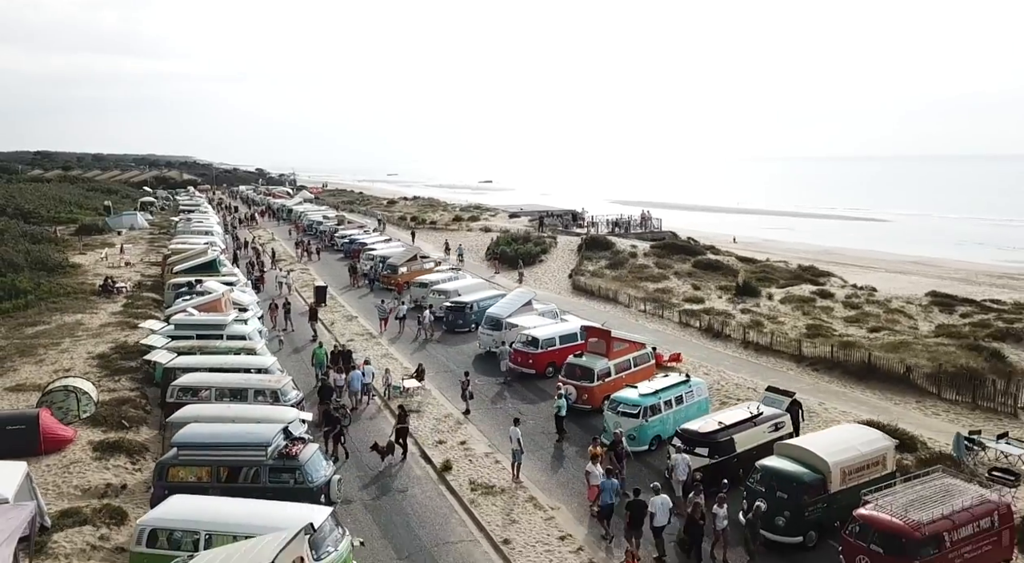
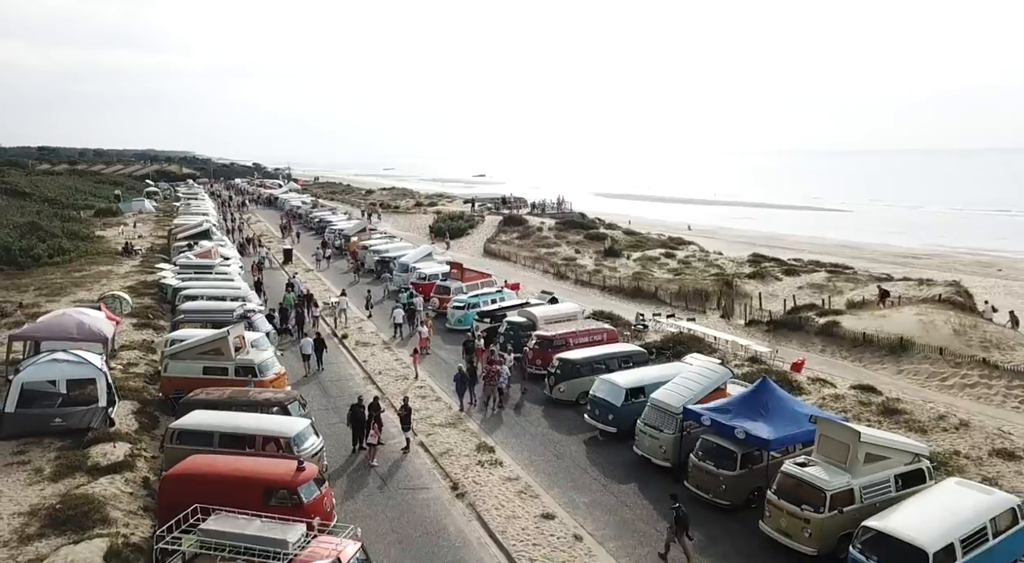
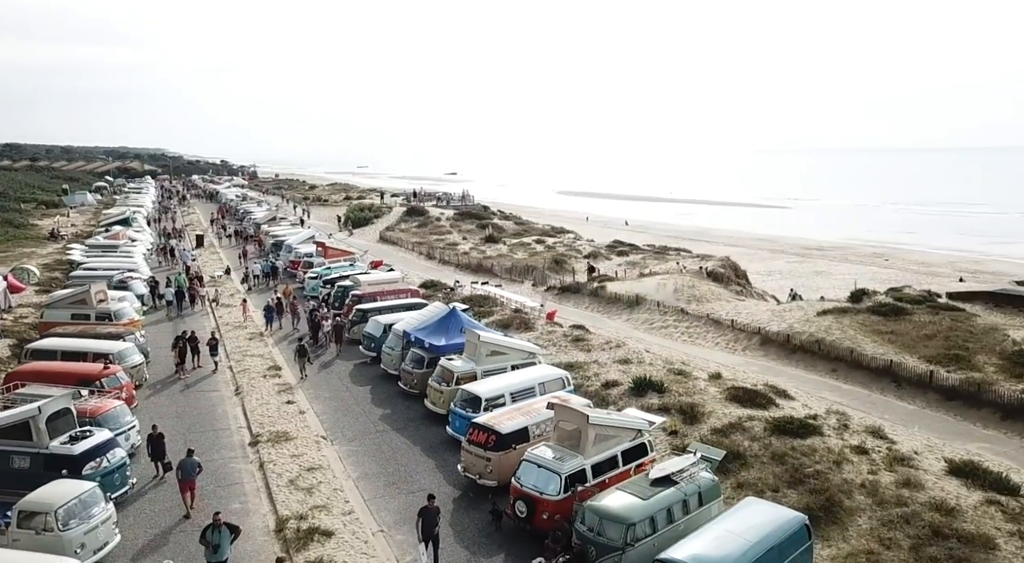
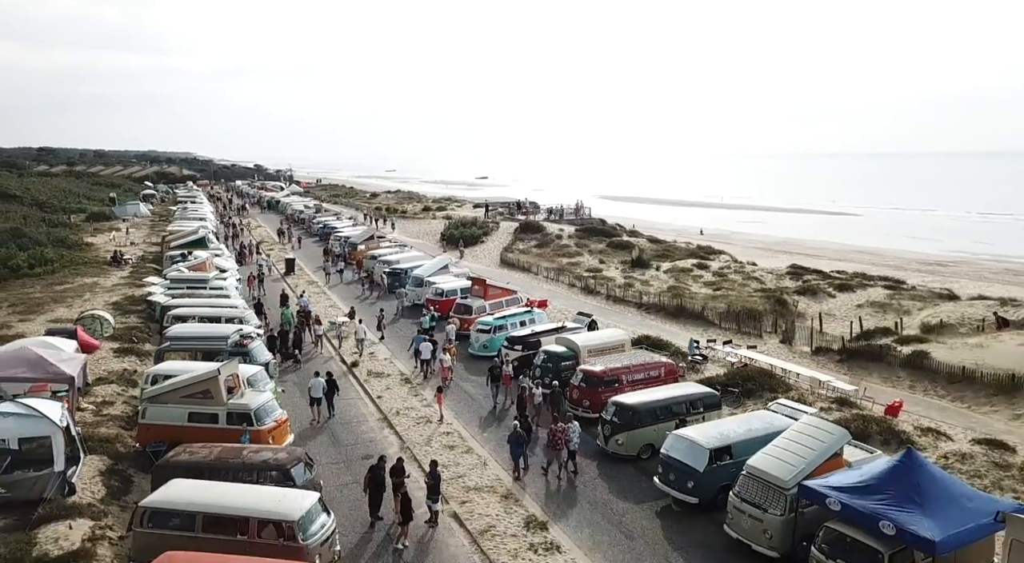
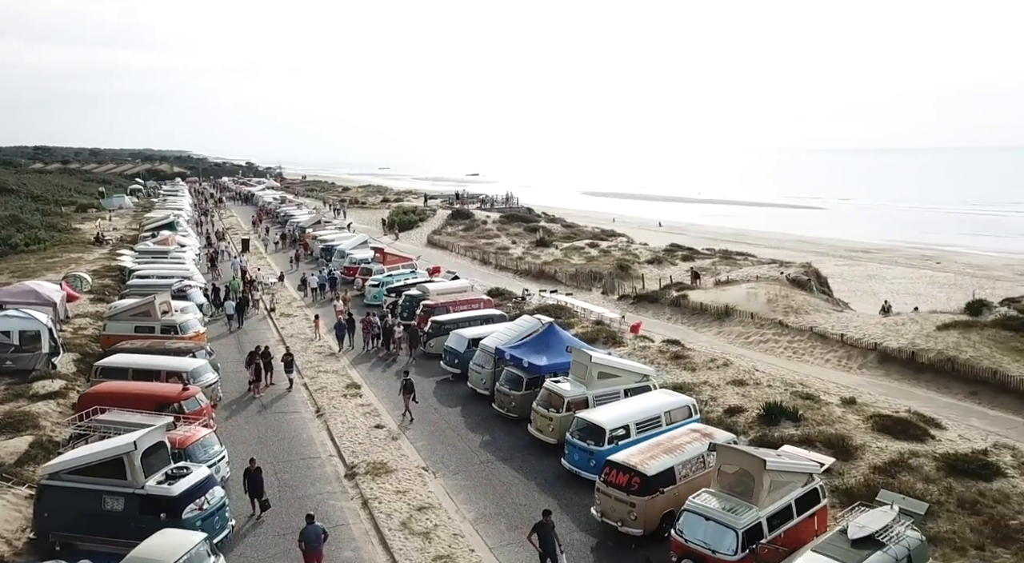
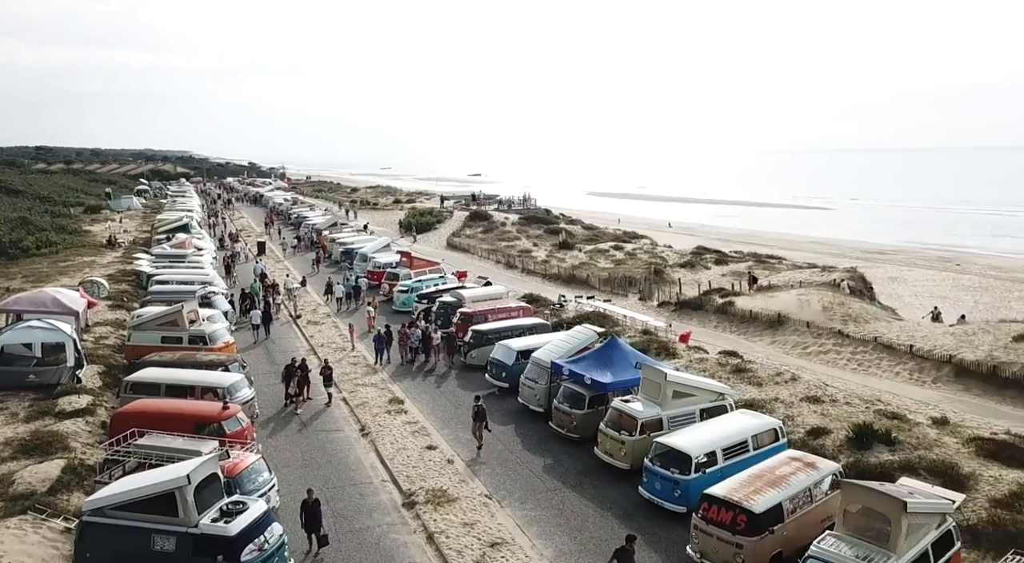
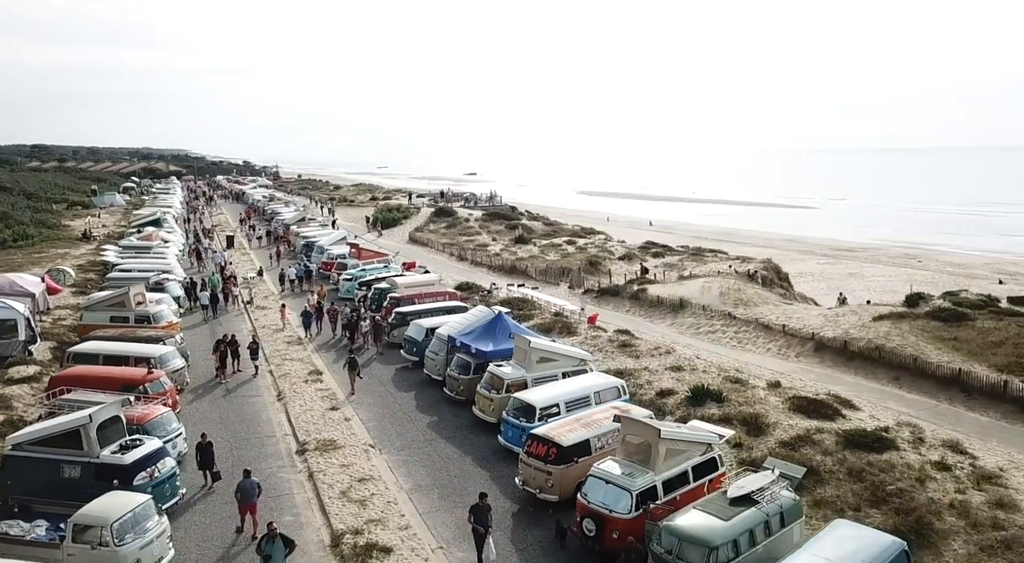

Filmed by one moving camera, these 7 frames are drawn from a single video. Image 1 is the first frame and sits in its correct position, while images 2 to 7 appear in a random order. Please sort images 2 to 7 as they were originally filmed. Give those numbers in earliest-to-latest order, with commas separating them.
4, 2, 6, 5, 7, 3
